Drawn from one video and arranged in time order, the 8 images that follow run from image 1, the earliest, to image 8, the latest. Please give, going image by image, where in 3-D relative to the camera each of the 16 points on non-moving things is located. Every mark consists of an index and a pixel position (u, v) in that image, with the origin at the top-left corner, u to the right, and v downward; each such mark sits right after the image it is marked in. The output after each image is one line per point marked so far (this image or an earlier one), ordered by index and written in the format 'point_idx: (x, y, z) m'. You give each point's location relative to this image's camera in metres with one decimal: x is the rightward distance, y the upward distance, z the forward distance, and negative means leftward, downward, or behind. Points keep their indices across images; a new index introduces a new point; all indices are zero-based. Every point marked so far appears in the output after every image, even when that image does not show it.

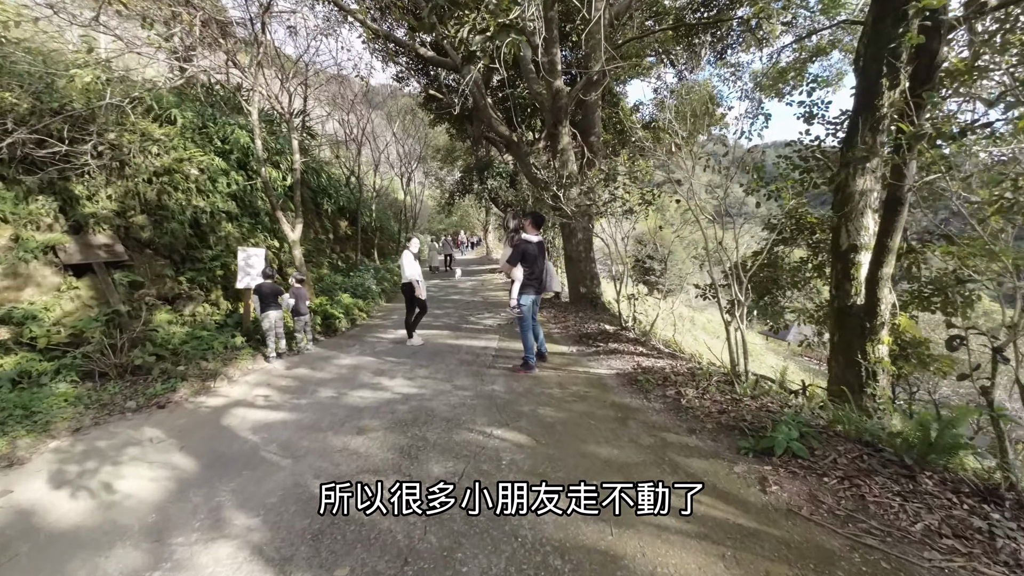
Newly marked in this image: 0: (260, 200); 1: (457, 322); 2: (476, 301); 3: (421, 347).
0: (-5.6, +1.9, +8.7) m
1: (-1.1, -0.7, +8.0) m
2: (-1.0, -0.3, +10.4) m
3: (-1.4, -0.9, +6.3) m
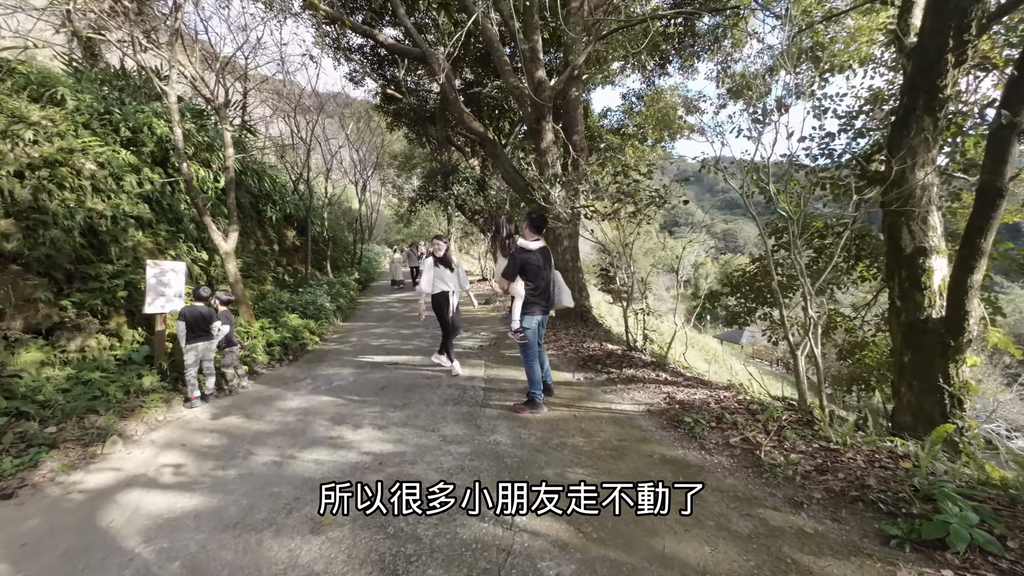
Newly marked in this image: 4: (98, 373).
0: (-6.0, +1.5, +7.1) m
1: (-1.4, -1.0, +6.9) m
2: (-1.6, -0.7, +9.3) m
3: (-1.6, -1.2, +5.1) m
4: (-4.7, -1.1, +4.5) m
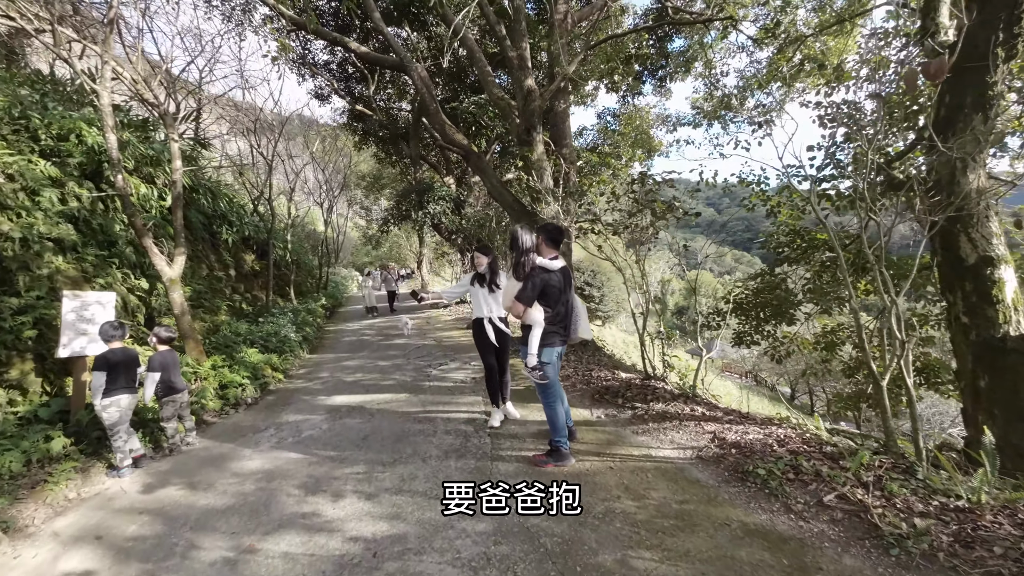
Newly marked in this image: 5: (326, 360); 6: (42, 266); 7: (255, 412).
0: (-6.1, +1.0, +6.1) m
1: (-1.5, -1.4, +6.1) m
2: (-1.8, -1.2, +8.5) m
3: (-1.5, -1.5, +4.3) m
4: (-4.6, -1.4, +3.5) m
5: (-3.8, -1.5, +8.1) m
6: (-5.7, +0.3, +4.8) m
7: (-3.5, -1.7, +5.3) m
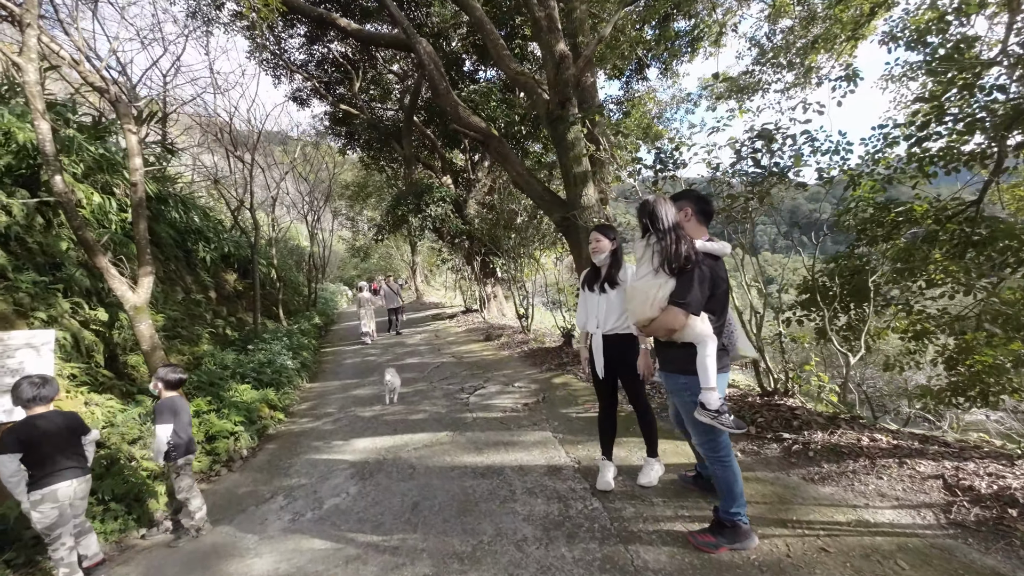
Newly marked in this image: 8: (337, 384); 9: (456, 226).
0: (-5.6, +0.6, +4.9) m
1: (-0.8, -1.5, +5.0) m
2: (-1.2, -1.4, +7.4) m
3: (-0.7, -1.6, +3.2) m
4: (-3.8, -1.7, +2.3) m
5: (-3.2, -1.8, +6.9) m
6: (-5.0, -0.1, +3.5) m
7: (-2.8, -1.9, +4.2) m
8: (-3.2, -1.7, +7.2) m
9: (-1.7, +1.8, +11.6) m
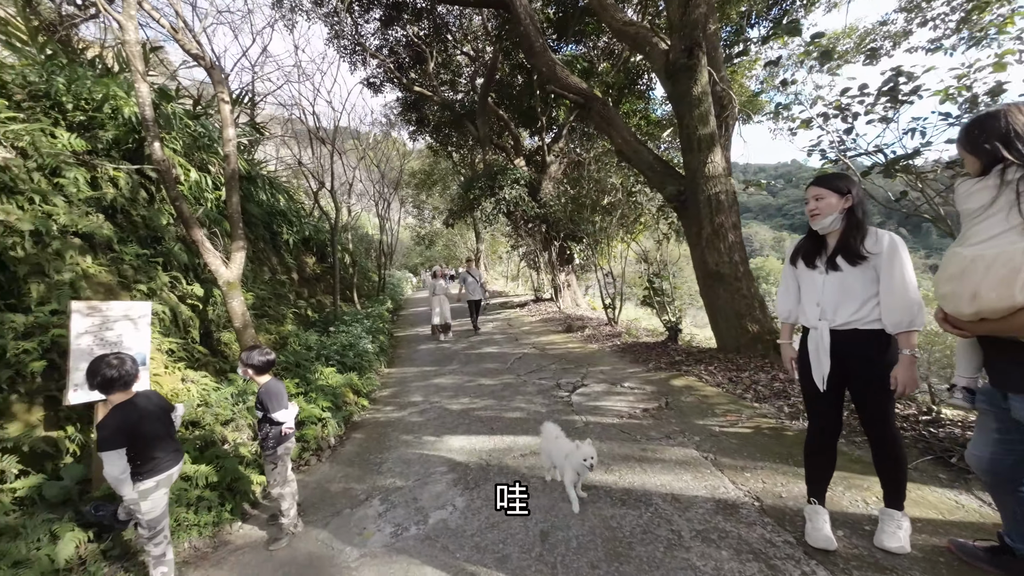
0: (-4.3, +0.9, +4.9) m
1: (+0.4, -1.3, +4.3) m
2: (+0.3, -1.2, +6.8) m
3: (+0.2, -1.4, +2.6) m
4: (-3.0, -1.5, +2.1) m
5: (-1.7, -1.5, +6.6) m
6: (-3.9, +0.2, +3.4) m
7: (-1.7, -1.7, +3.8) m
8: (-1.7, -1.4, +6.9) m
9: (+0.5, +2.2, +11.0) m
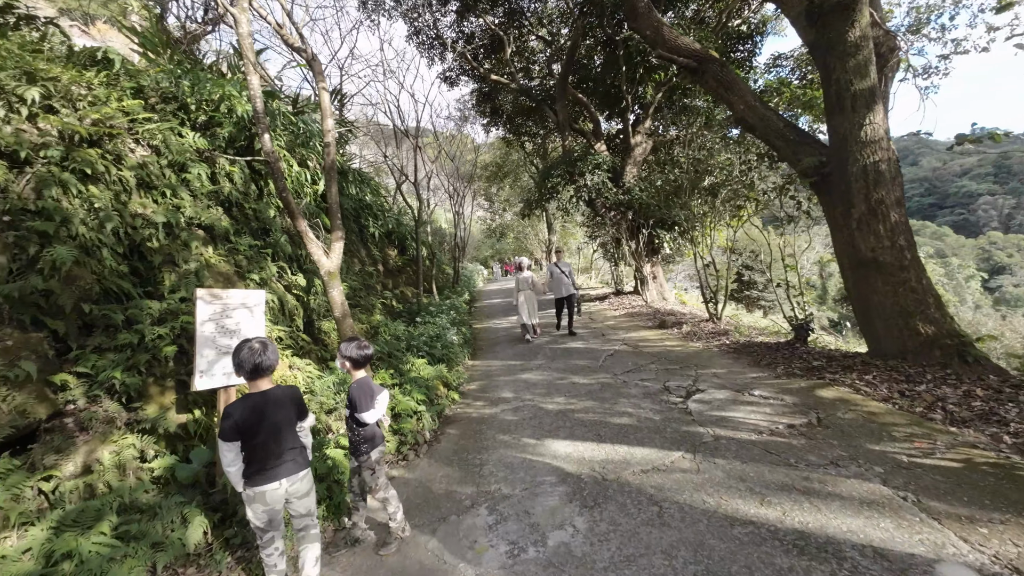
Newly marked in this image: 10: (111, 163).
0: (-3.1, +1.0, +5.1) m
1: (+1.5, -1.2, +3.8) m
2: (+1.8, -1.0, +6.2) m
3: (+1.0, -1.4, +2.1) m
4: (-2.2, -1.4, +2.2) m
5: (-0.2, -1.3, +6.4) m
6: (-3.0, +0.3, +3.6) m
7: (-0.7, -1.6, +3.6) m
8: (-0.2, -1.3, +6.7) m
9: (+2.7, +2.4, +10.3) m
10: (-3.5, +1.1, +3.5) m
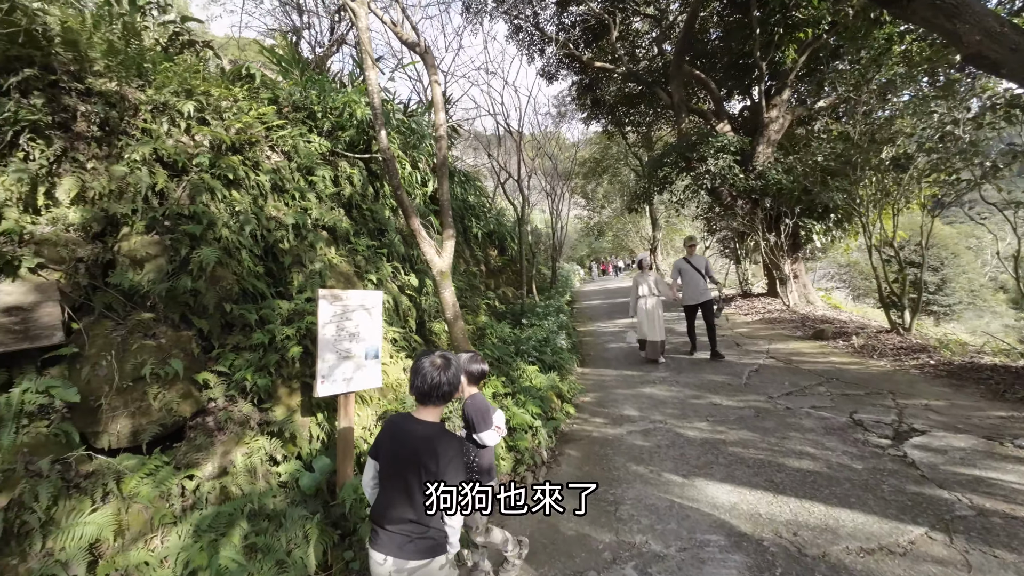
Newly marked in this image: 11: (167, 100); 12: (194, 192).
0: (-1.6, +1.0, +5.1) m
1: (+2.5, -1.2, +2.8) m
2: (+3.4, -1.0, +5.1) m
3: (+1.7, -1.4, +1.3) m
4: (-1.5, -1.4, +2.1) m
5: (+1.5, -1.3, +5.7) m
6: (-1.8, +0.3, +3.7) m
7: (+0.4, -1.6, +3.1) m
8: (+1.6, -1.3, +6.0) m
9: (+5.2, +2.4, +8.8) m
10: (-2.4, +1.1, +3.6) m
11: (-2.9, +1.6, +3.3) m
12: (-2.5, +0.8, +3.1) m
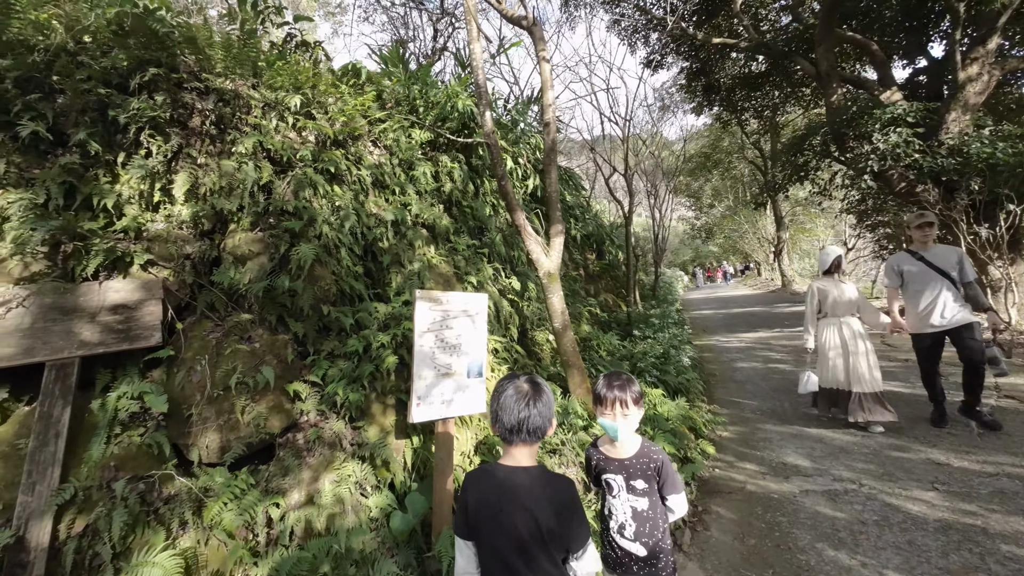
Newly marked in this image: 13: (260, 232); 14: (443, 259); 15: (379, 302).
0: (-0.3, +1.0, +4.6) m
1: (+3.2, -1.3, +1.5) m
2: (+4.6, -1.1, +3.5) m
3: (+2.0, -1.4, +0.2) m
4: (-0.8, -1.4, +1.6) m
5: (+2.8, -1.4, +4.6) m
6: (-0.8, +0.2, +3.3) m
7: (+1.2, -1.6, +2.3) m
8: (+3.0, -1.4, +4.8) m
9: (+7.2, +2.2, +6.8) m
10: (-1.4, +1.1, +3.4) m
11: (-1.9, +1.6, +3.3) m
12: (-1.6, +0.8, +3.0) m
13: (-1.8, +0.4, +2.8) m
14: (-0.6, +0.3, +3.7) m
15: (-1.0, -0.1, +3.0) m
